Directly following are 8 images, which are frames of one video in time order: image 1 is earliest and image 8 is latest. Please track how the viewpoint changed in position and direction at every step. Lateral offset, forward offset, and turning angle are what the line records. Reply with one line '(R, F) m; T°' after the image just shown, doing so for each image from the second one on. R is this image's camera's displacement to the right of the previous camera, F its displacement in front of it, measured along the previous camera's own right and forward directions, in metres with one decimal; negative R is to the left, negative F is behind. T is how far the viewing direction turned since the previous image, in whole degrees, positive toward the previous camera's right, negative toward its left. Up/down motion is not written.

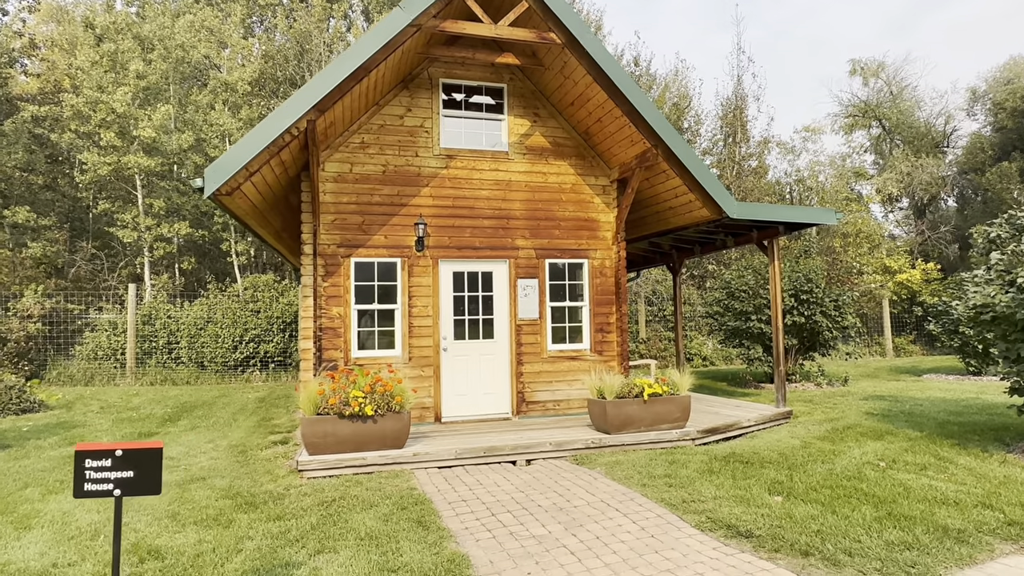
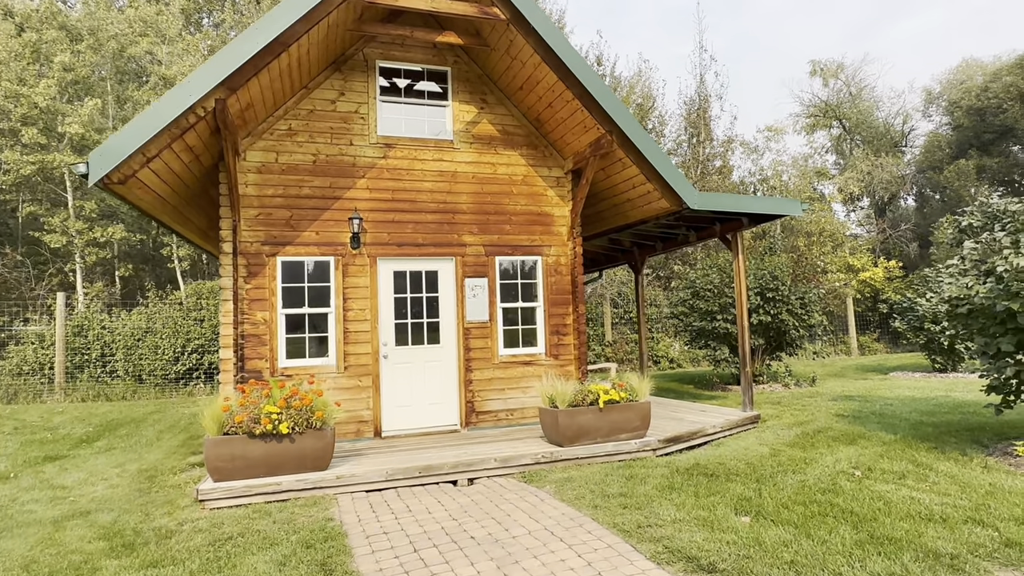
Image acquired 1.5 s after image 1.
(+0.3, +0.6) m; +3°
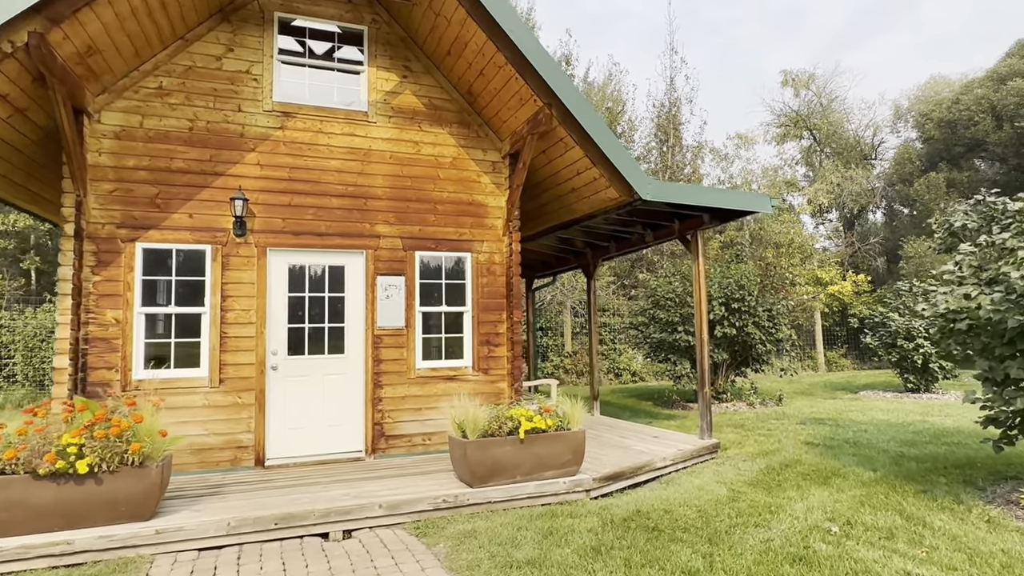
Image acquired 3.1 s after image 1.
(+0.5, +1.1) m; +3°
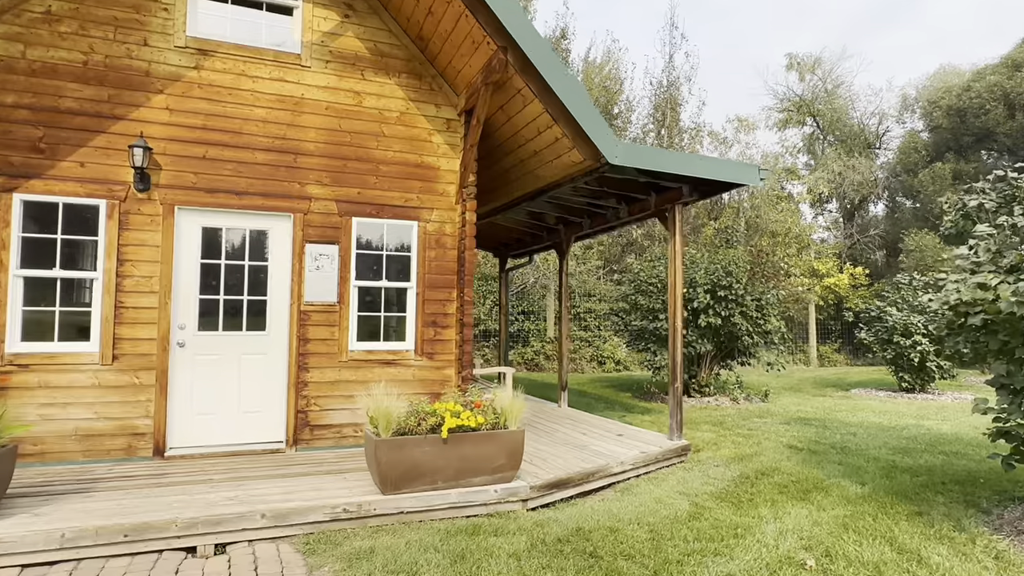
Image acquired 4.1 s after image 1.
(+0.4, +0.7) m; 0°
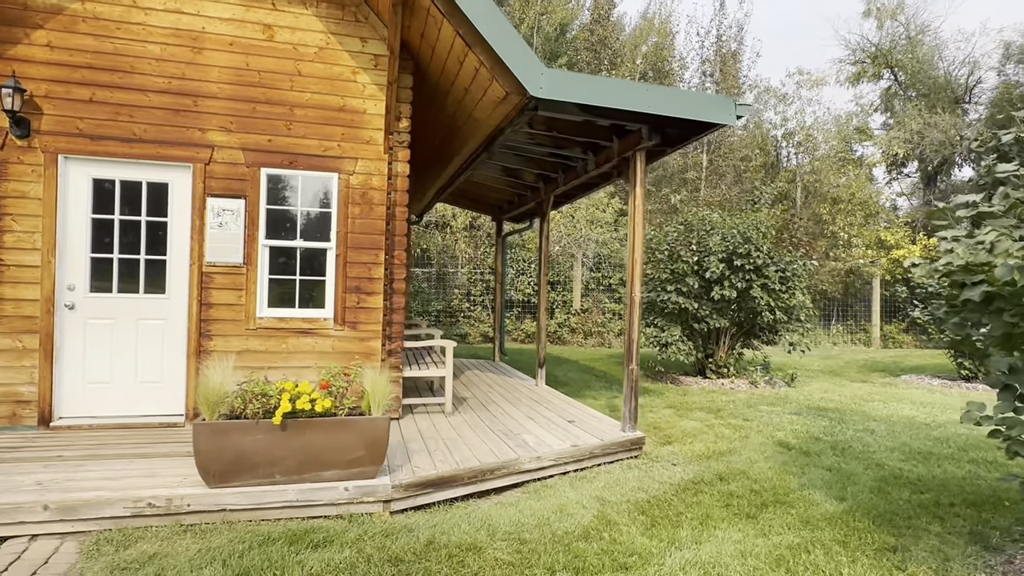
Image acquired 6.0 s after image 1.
(+1.1, +0.8) m; -7°
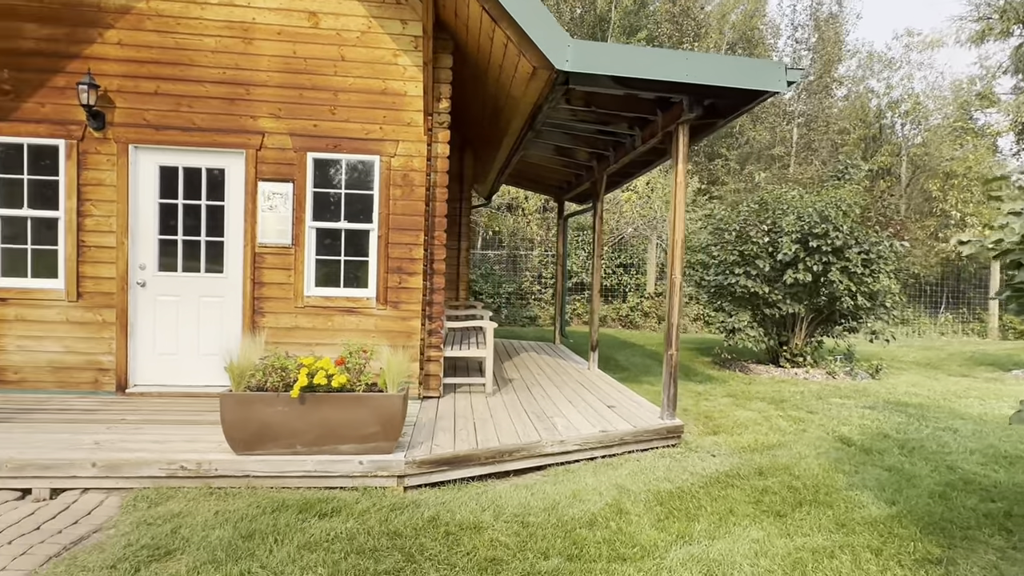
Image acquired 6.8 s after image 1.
(+0.4, +0.1) m; -8°
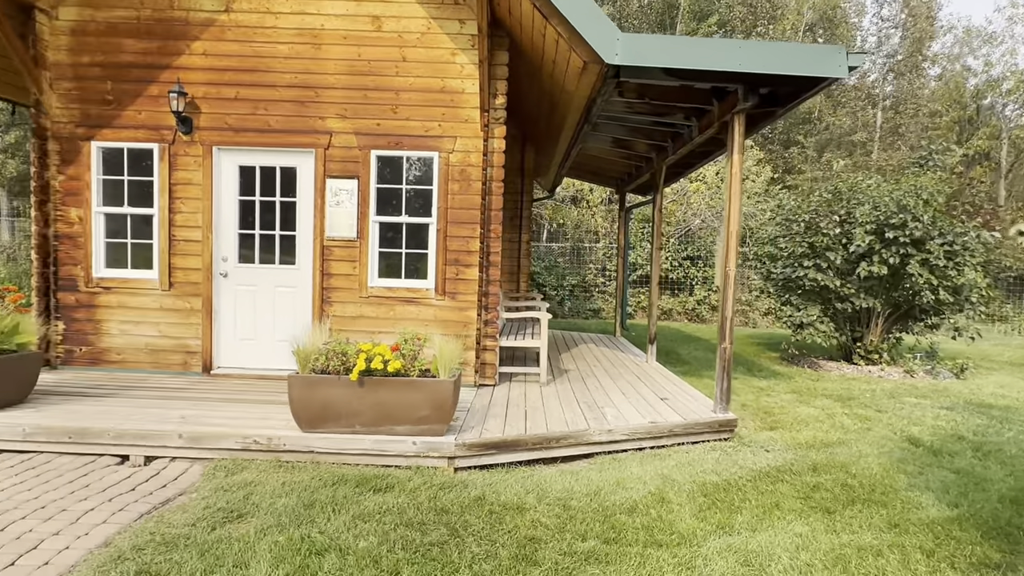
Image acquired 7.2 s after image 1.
(+0.1, -0.1) m; -7°
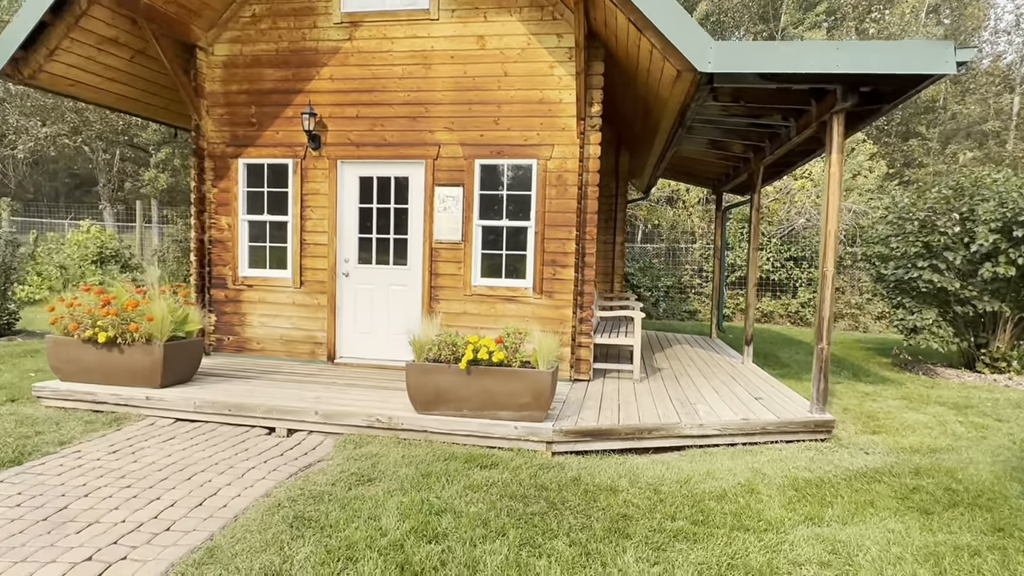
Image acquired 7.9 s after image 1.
(0.0, -0.3) m; -9°
